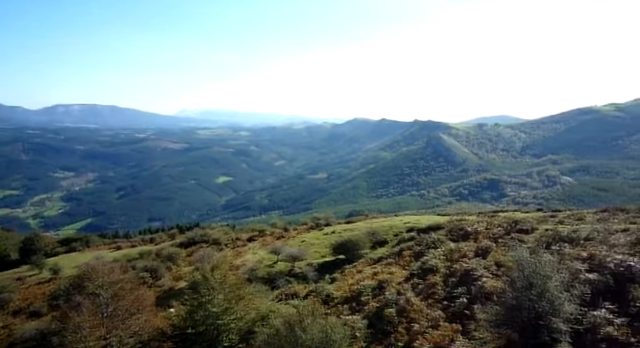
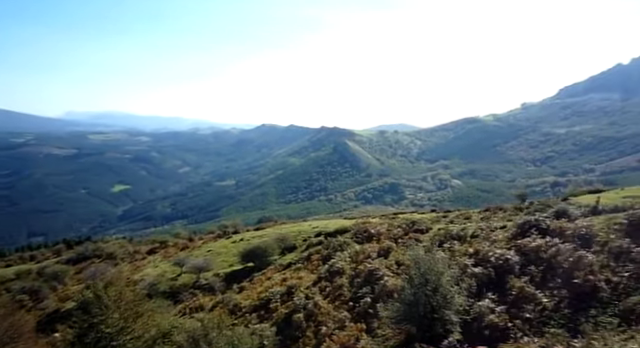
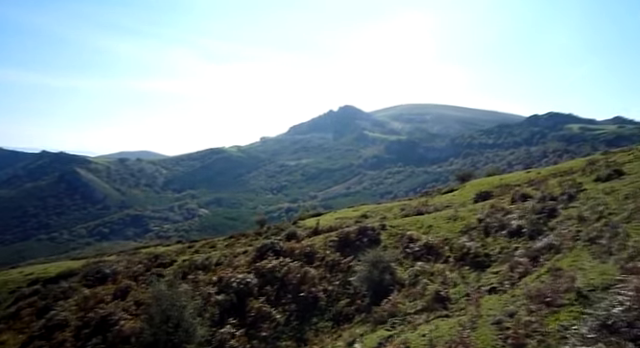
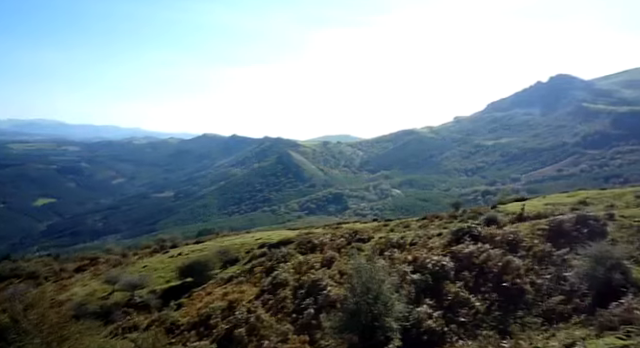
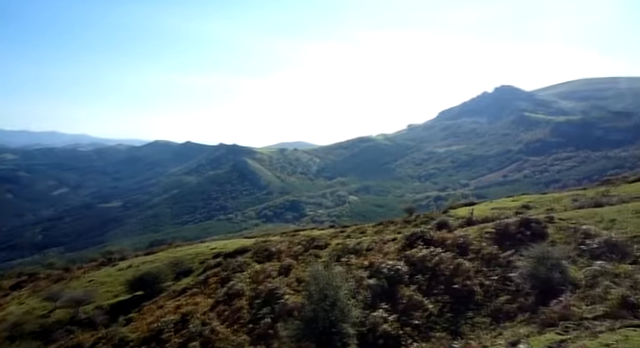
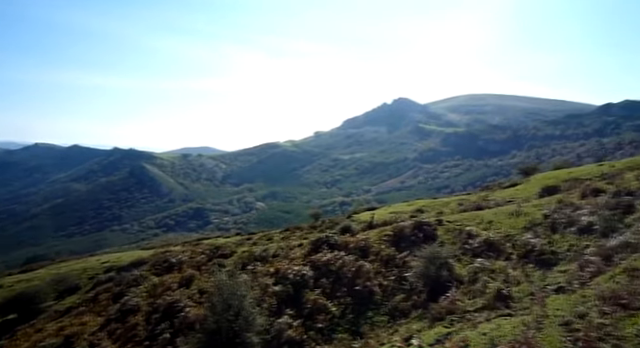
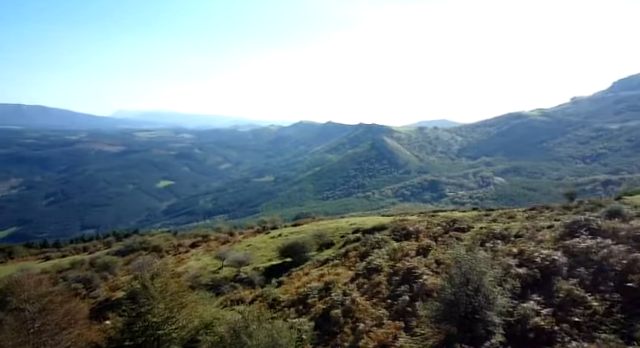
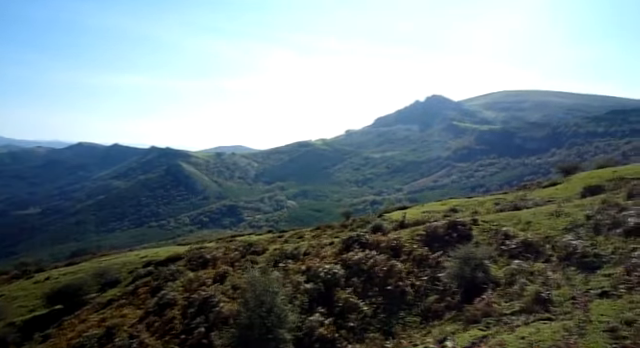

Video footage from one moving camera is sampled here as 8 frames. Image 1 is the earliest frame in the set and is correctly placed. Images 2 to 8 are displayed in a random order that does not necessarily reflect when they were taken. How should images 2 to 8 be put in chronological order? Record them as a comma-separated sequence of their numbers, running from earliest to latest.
7, 2, 4, 5, 8, 6, 3
